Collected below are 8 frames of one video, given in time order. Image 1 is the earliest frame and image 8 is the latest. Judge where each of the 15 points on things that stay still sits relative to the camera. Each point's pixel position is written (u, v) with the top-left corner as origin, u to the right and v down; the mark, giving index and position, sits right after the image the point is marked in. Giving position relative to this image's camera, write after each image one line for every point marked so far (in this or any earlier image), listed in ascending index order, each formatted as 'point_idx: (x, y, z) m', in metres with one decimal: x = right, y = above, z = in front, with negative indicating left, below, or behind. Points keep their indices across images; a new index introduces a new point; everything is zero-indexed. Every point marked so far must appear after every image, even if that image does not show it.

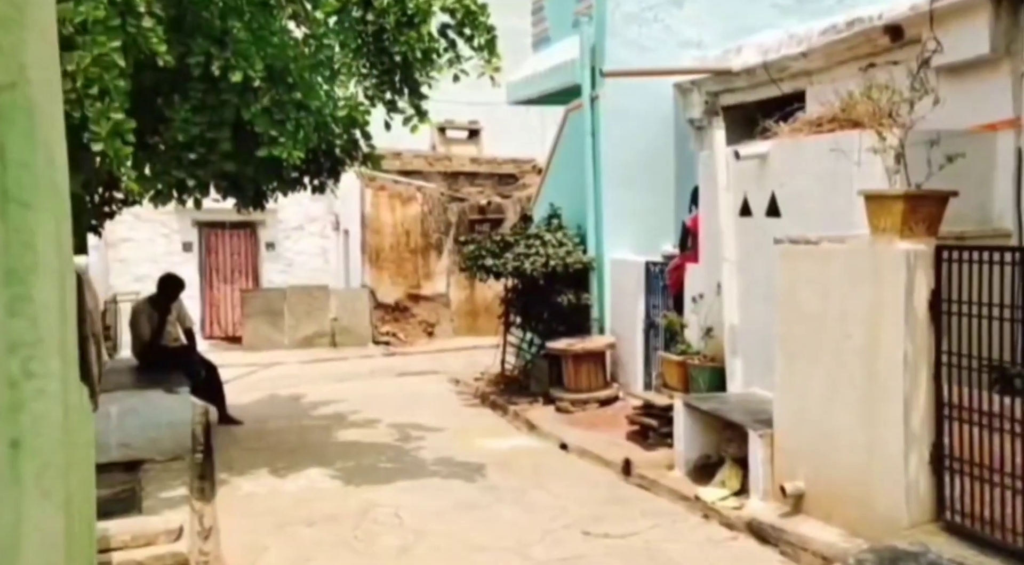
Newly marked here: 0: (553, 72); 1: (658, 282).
0: (+0.6, +3.0, +14.6) m
1: (+1.4, 0.0, +9.9) m
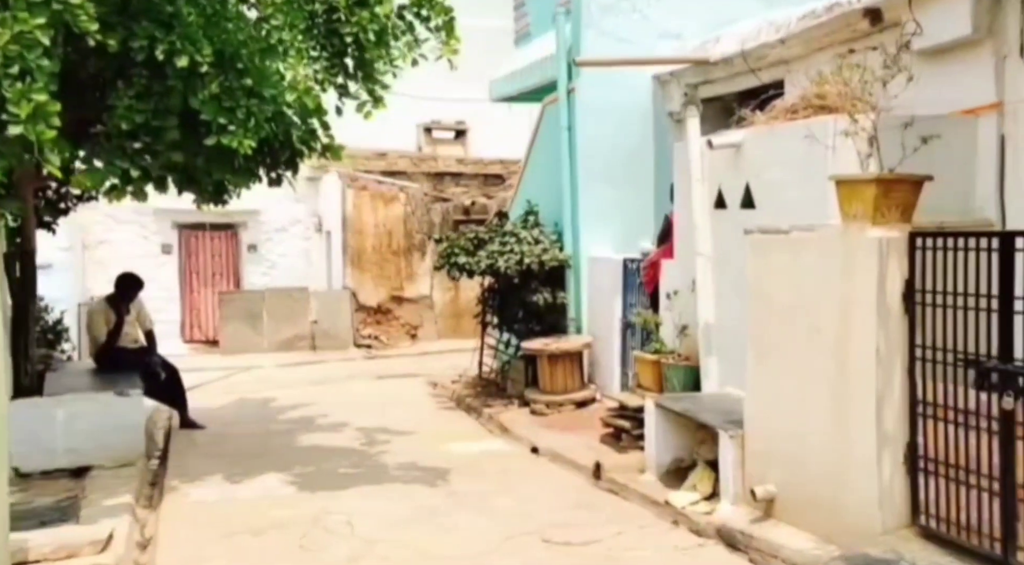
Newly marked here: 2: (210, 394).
0: (+0.3, +3.0, +14.2) m
1: (+1.1, 0.0, +9.5) m
2: (-3.8, -1.4, +12.8) m
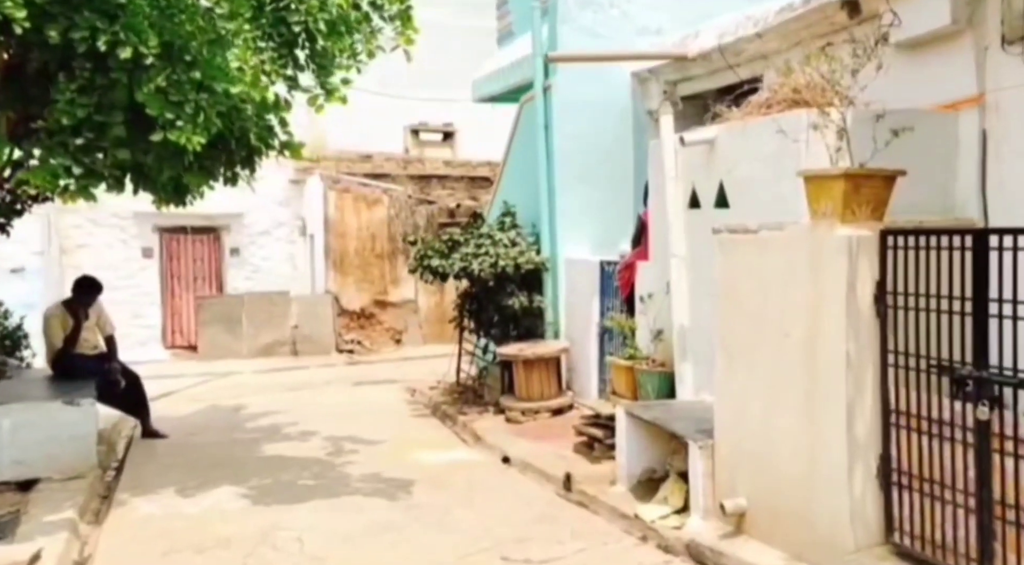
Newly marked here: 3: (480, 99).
0: (0.0, +2.9, +13.9) m
1: (+0.9, 0.0, +9.2) m
2: (-4.1, -1.5, +12.5) m
3: (-0.5, +2.8, +15.4) m
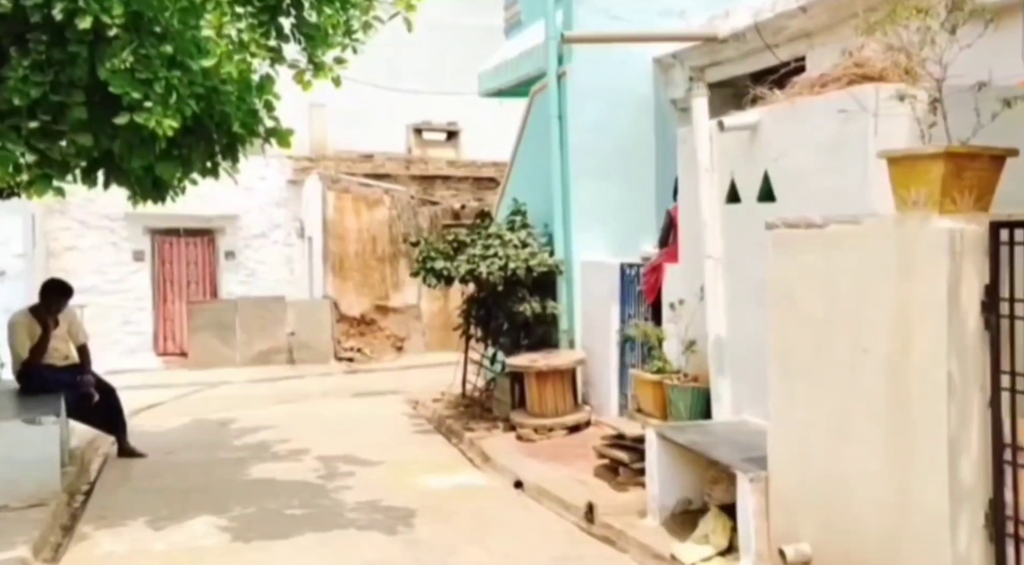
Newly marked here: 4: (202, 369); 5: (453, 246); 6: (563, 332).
0: (+0.1, +2.9, +13.1) m
1: (+1.0, 0.0, +8.4) m
2: (-3.9, -1.5, +11.6) m
3: (-0.4, +2.7, +14.6) m
4: (-5.0, -1.4, +16.7) m
5: (-0.6, +0.3, +9.7) m
6: (+0.5, -0.5, +9.5) m
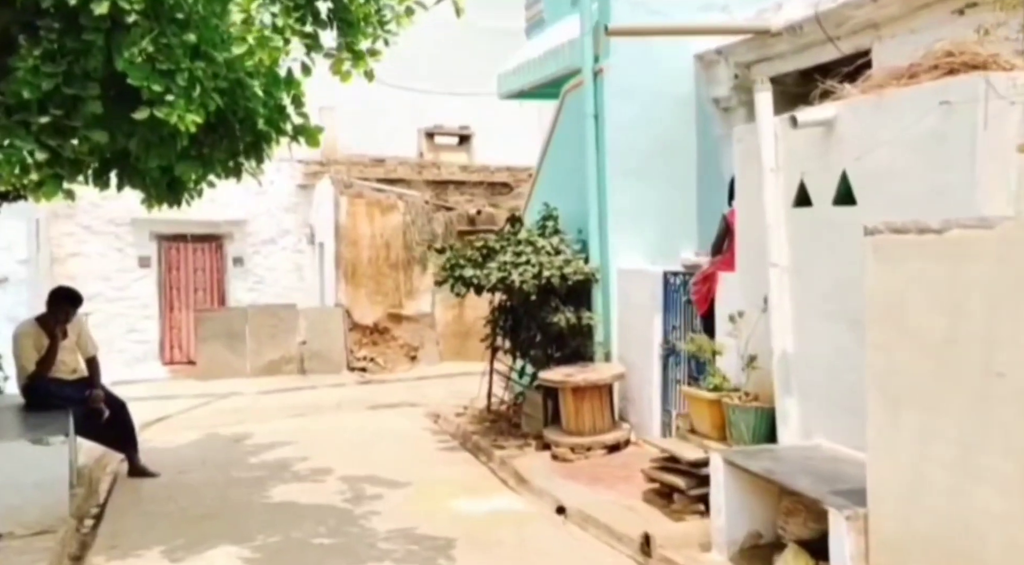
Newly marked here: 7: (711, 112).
0: (+0.4, +2.8, +12.6) m
1: (+1.3, -0.1, +7.9) m
2: (-3.7, -1.6, +11.1) m
3: (-0.1, +2.6, +14.1) m
4: (-4.8, -1.5, +16.2) m
5: (-0.3, +0.3, +9.2) m
6: (+0.8, -0.5, +9.0) m
7: (+1.7, +1.5, +8.7) m
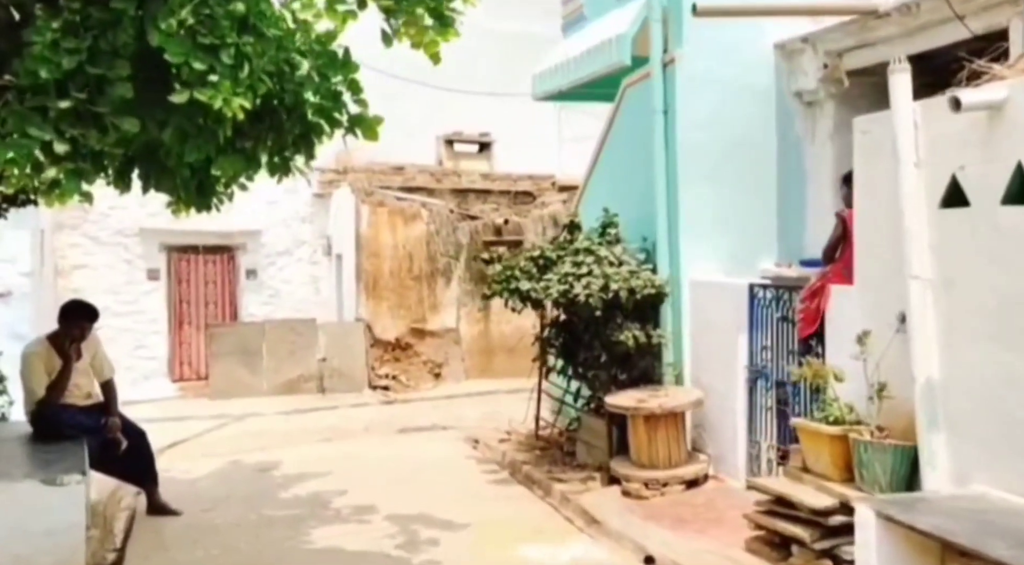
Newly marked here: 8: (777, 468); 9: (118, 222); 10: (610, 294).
0: (+0.9, +2.6, +11.8) m
1: (+1.8, -0.2, +7.0) m
2: (-3.2, -1.7, +10.2) m
3: (+0.4, +2.4, +13.3) m
4: (-4.3, -1.7, +15.3) m
5: (+0.2, +0.2, +8.3) m
6: (+1.2, -0.7, +8.1) m
7: (+2.2, +1.3, +7.9) m
8: (+1.8, -1.3, +6.9) m
9: (-6.3, +1.0, +16.3) m
10: (+0.7, -0.1, +7.9) m
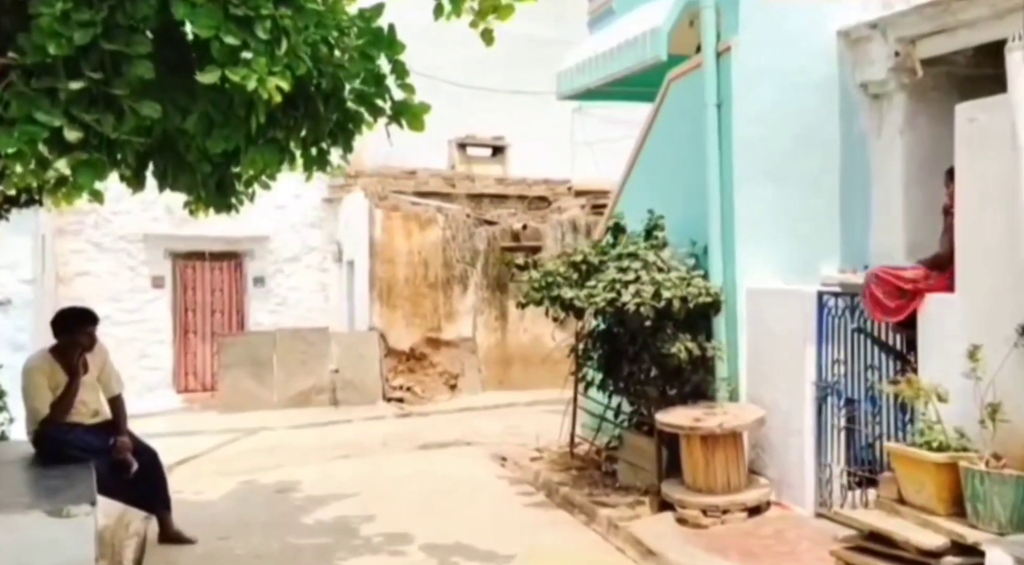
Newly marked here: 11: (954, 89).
0: (+1.2, +2.5, +11.2) m
1: (+2.1, -0.3, +6.4) m
2: (-2.9, -1.8, +9.6) m
3: (+0.7, +2.3, +12.7) m
4: (-4.0, -1.8, +14.7) m
5: (+0.5, +0.1, +7.7) m
6: (+1.5, -0.7, +7.5) m
7: (+2.5, +1.3, +7.3) m
8: (+2.1, -1.3, +6.3) m
9: (-6.0, +0.9, +15.7) m
10: (+1.1, -0.1, +7.3) m
11: (+3.1, +1.3, +7.0) m
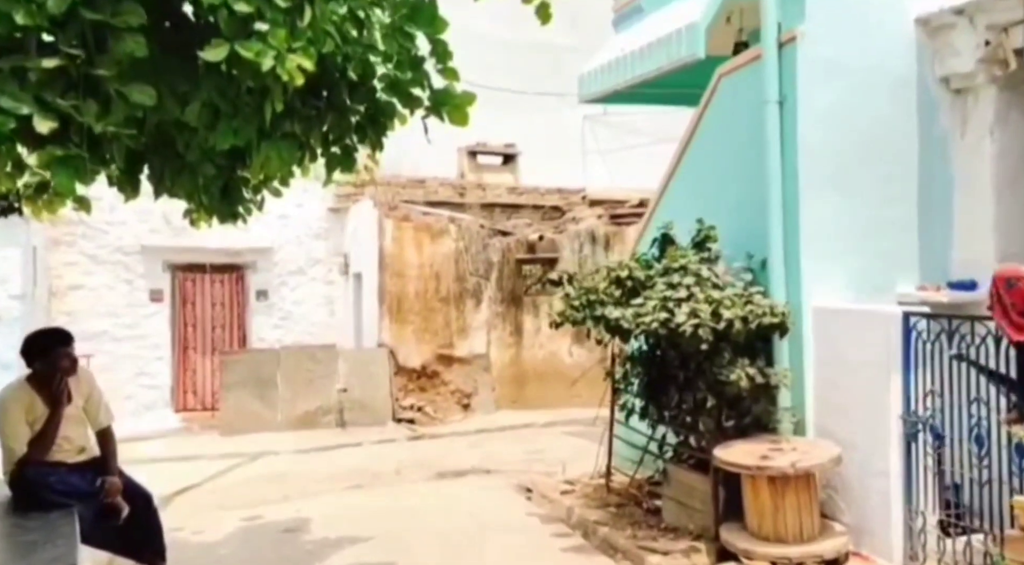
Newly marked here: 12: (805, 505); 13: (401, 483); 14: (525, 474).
0: (+1.5, +2.3, +10.4) m
1: (+2.3, -0.4, +5.6) m
2: (-2.6, -1.9, +8.8) m
3: (+0.9, +2.1, +11.9) m
4: (-3.8, -2.0, +13.9) m
5: (+0.8, 0.0, +6.9) m
6: (+1.8, -0.8, +6.7) m
7: (+2.7, +1.2, +6.5) m
8: (+2.3, -1.4, +5.4) m
9: (-5.8, +0.7, +14.9) m
10: (+1.3, -0.3, +6.5) m
11: (+3.3, +1.2, +6.3) m
12: (+1.8, -1.3, +6.1) m
13: (-1.0, -1.9, +9.8) m
14: (+0.2, -1.9, +10.1) m
